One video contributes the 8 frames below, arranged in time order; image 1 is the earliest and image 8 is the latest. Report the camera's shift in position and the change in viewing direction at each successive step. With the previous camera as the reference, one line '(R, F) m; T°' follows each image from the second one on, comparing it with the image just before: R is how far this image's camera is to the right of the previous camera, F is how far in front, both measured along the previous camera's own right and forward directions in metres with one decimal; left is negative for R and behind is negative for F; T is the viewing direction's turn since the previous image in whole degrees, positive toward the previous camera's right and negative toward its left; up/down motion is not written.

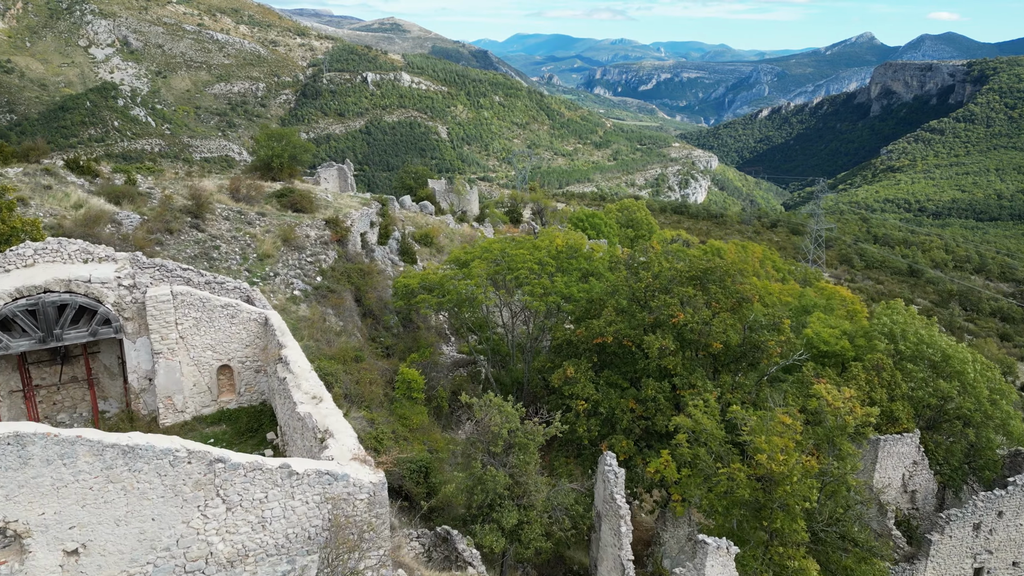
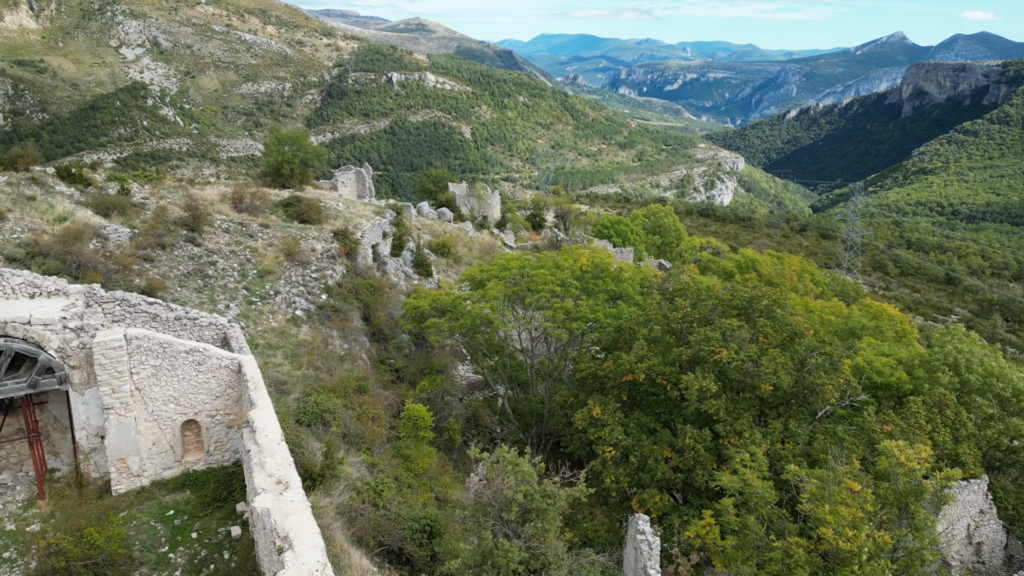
(0.0, +1.2) m; -2°
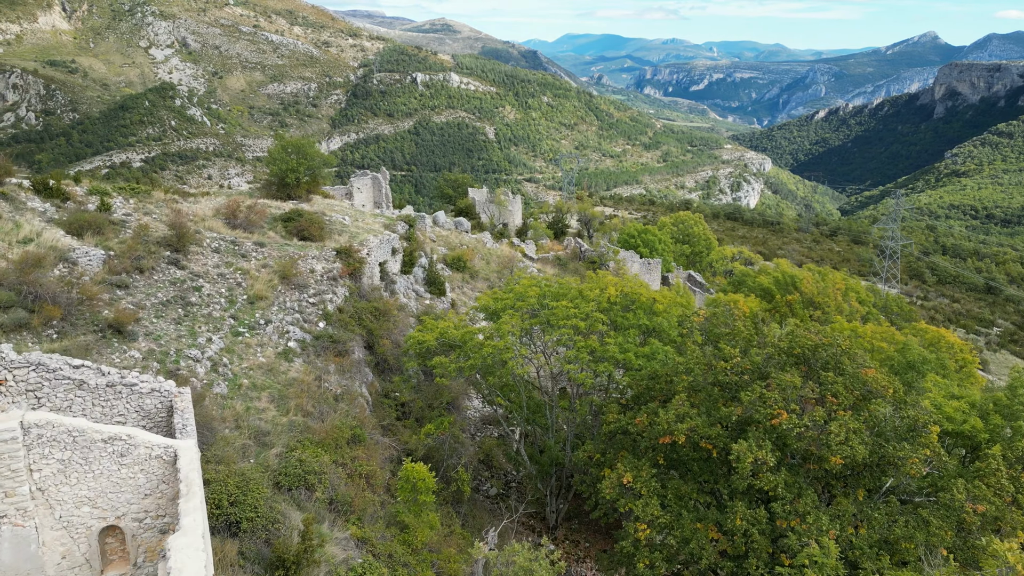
(+0.1, +1.5) m; -2°
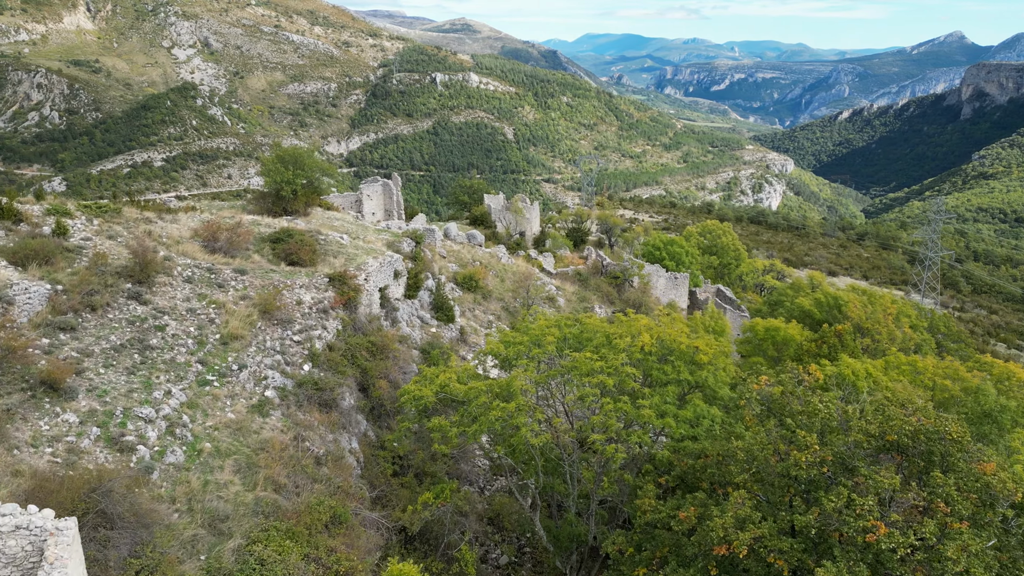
(0.0, +1.8) m; -1°
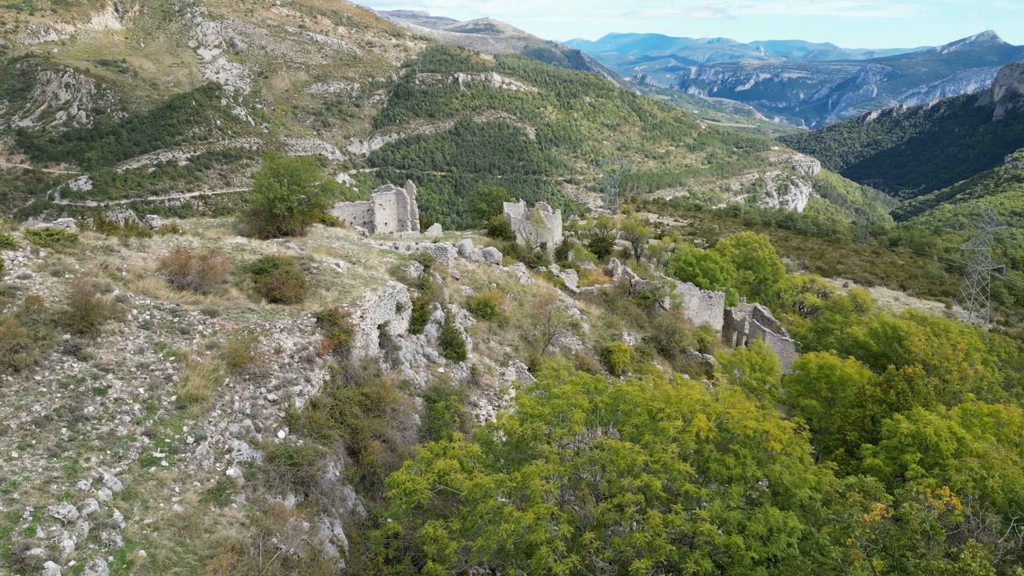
(0.0, +1.9) m; -2°
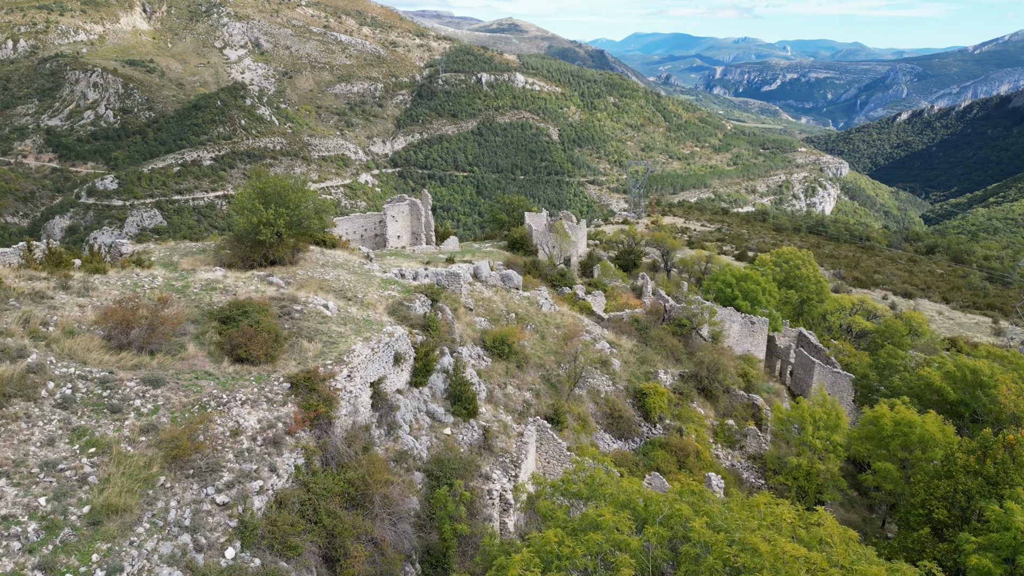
(0.0, +2.2) m; -2°
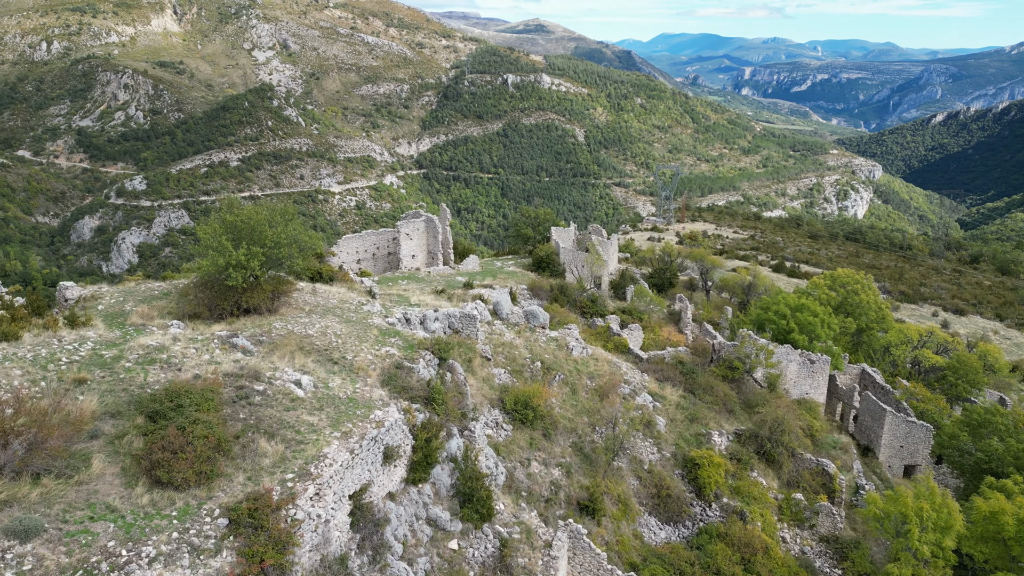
(0.0, +2.6) m; -2°
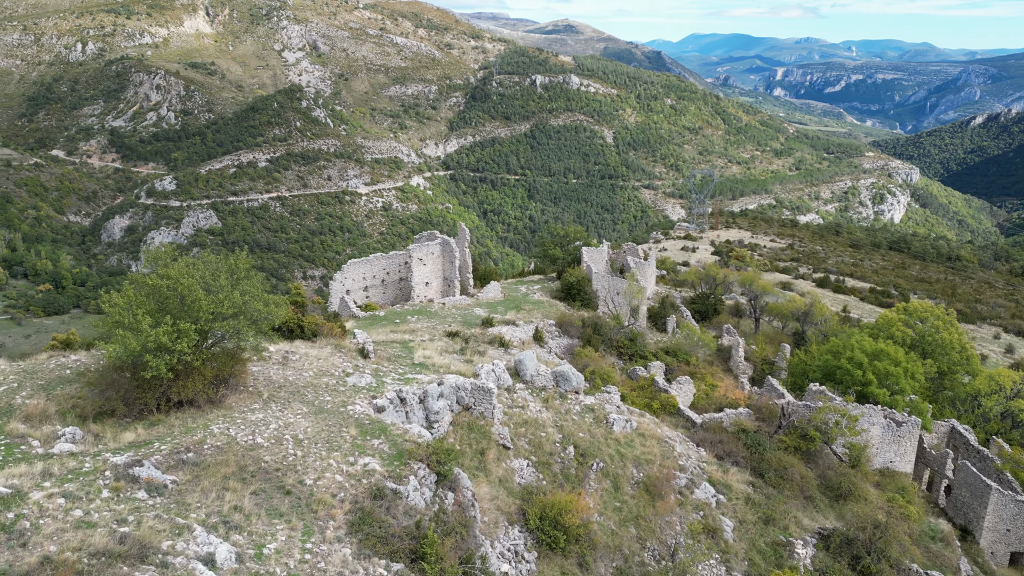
(0.0, +3.0) m; -2°
